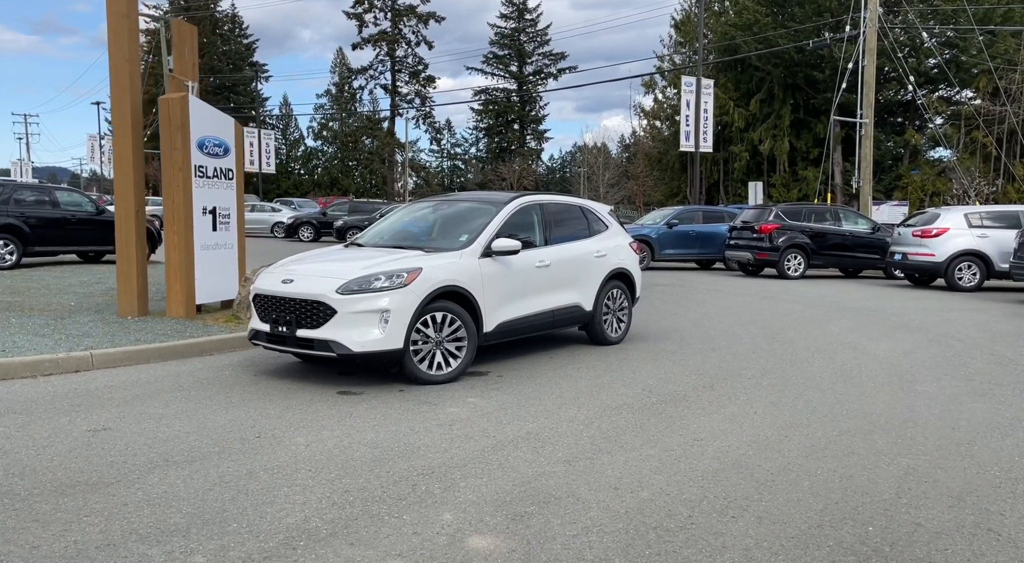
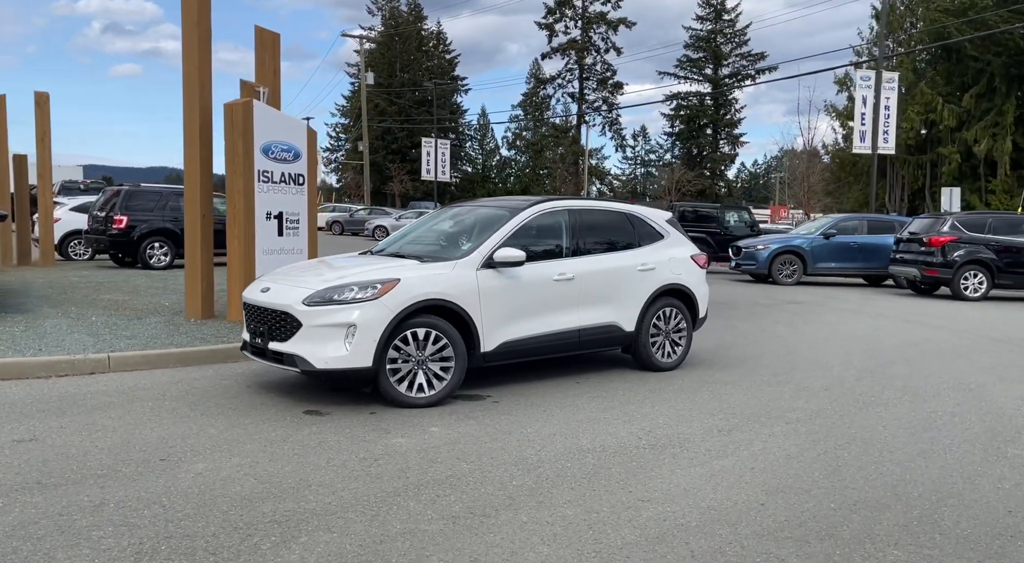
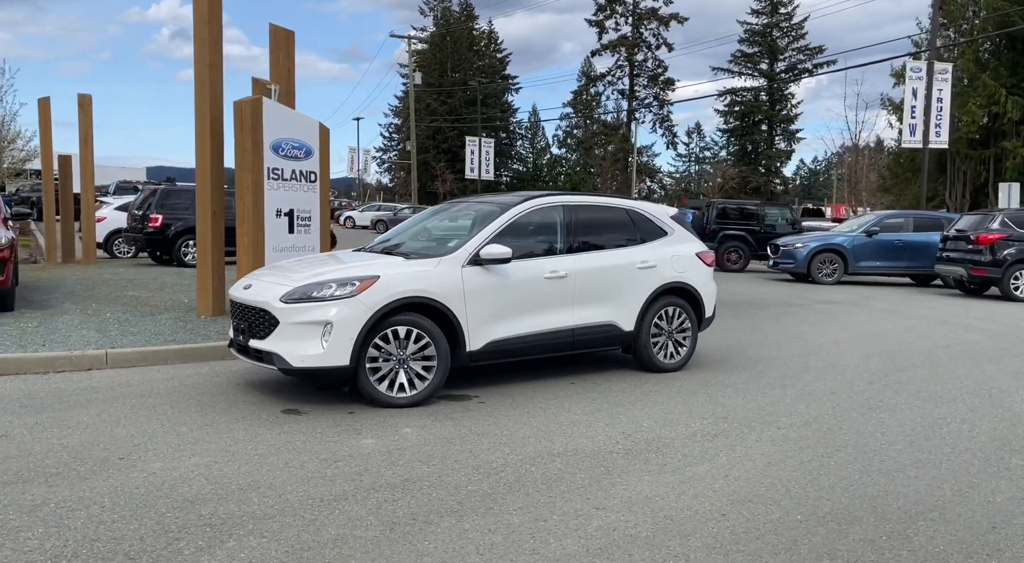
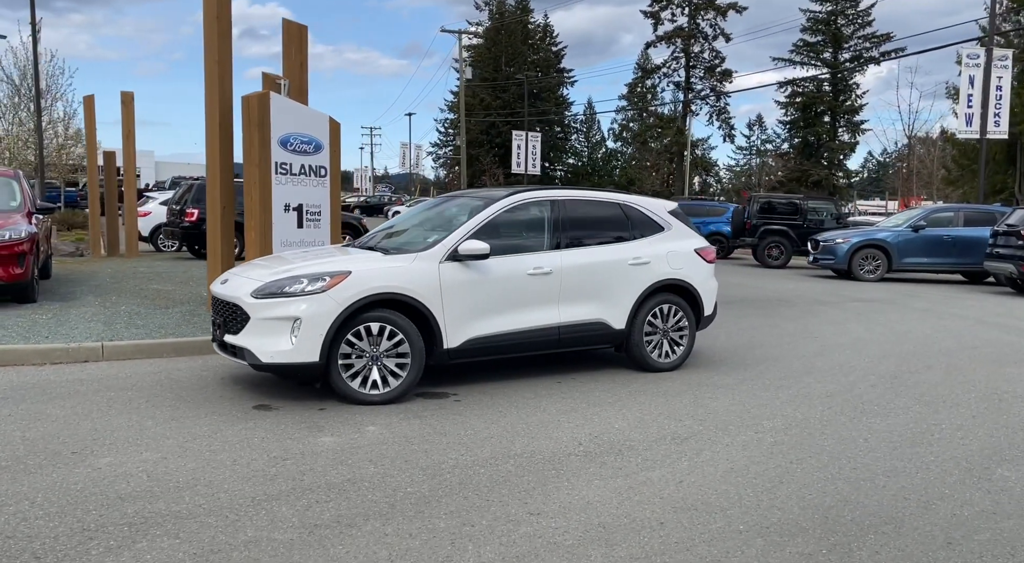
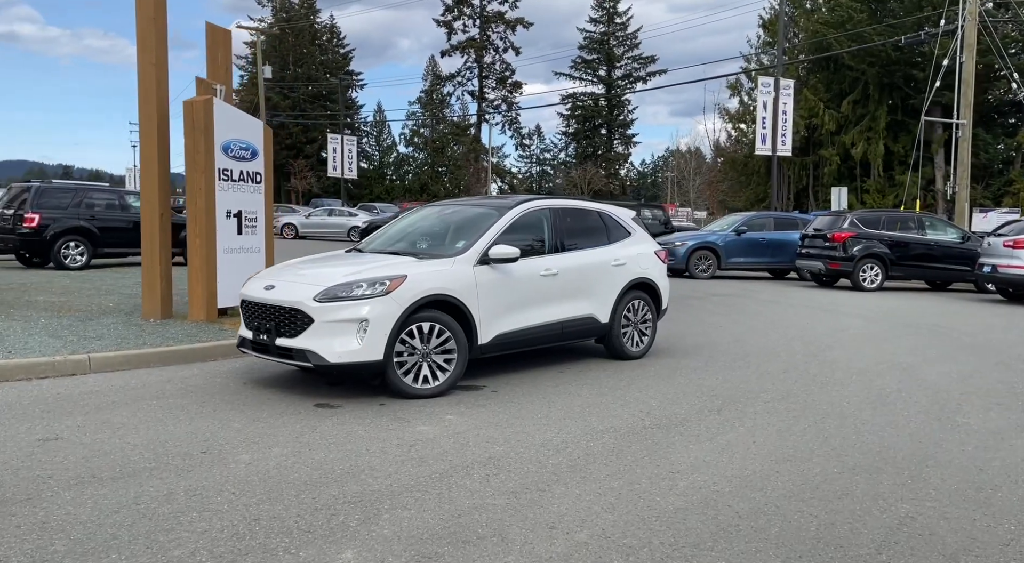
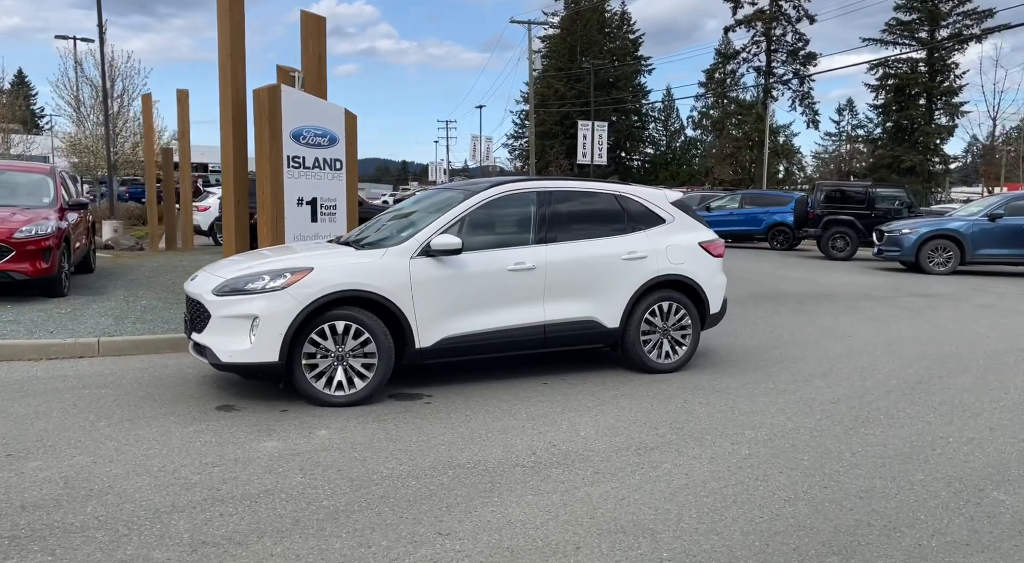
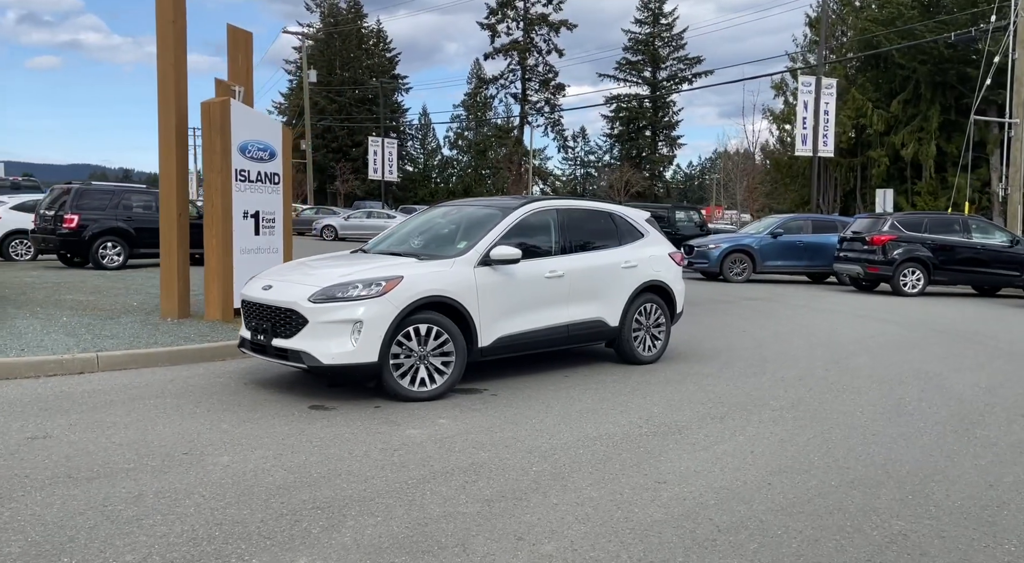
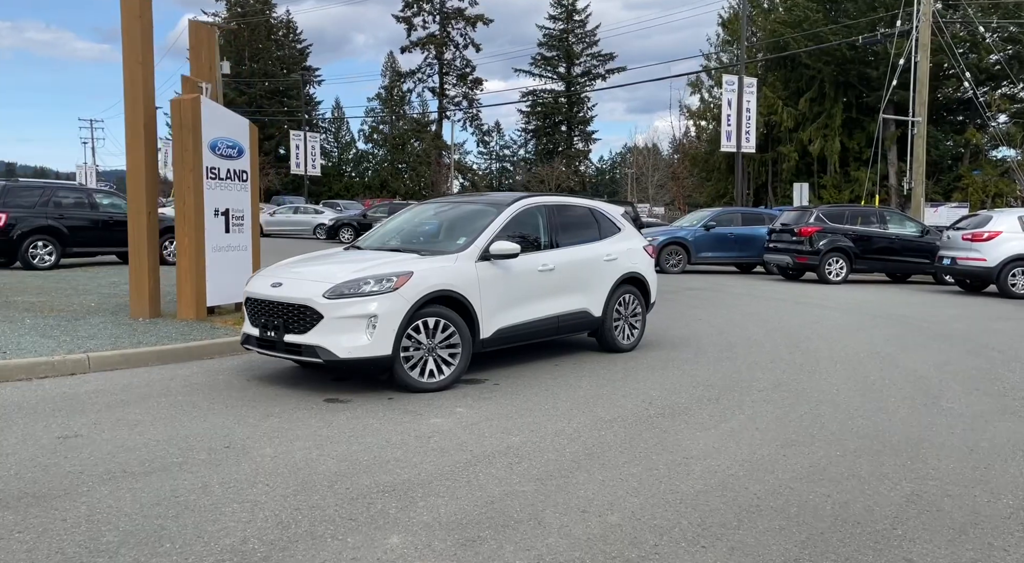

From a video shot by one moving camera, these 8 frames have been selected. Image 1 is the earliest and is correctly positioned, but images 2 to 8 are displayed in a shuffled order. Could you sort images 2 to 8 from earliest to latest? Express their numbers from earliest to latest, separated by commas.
8, 5, 7, 2, 3, 4, 6
